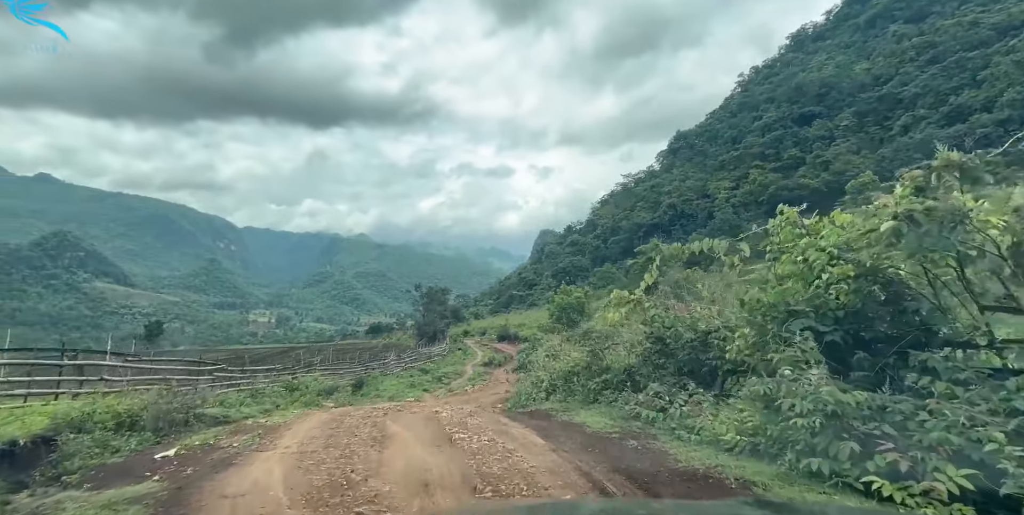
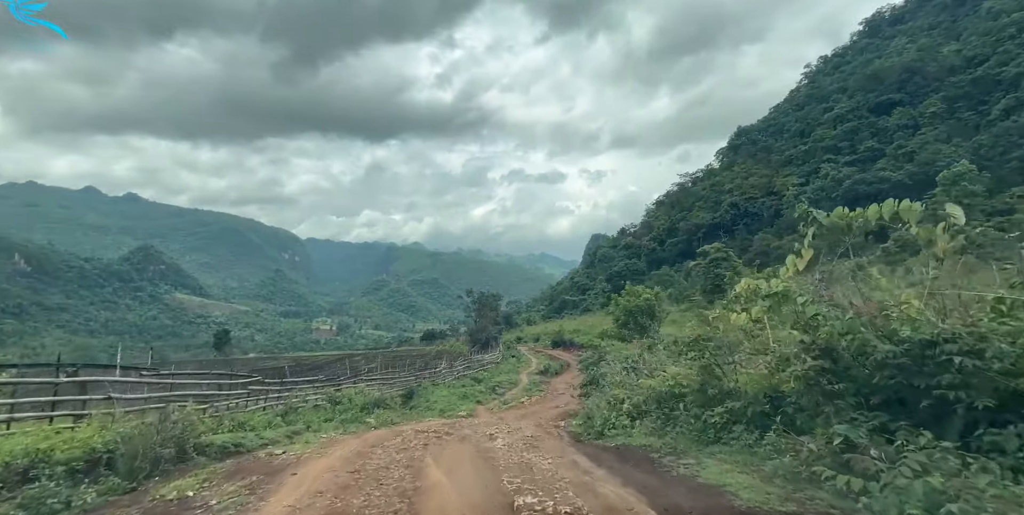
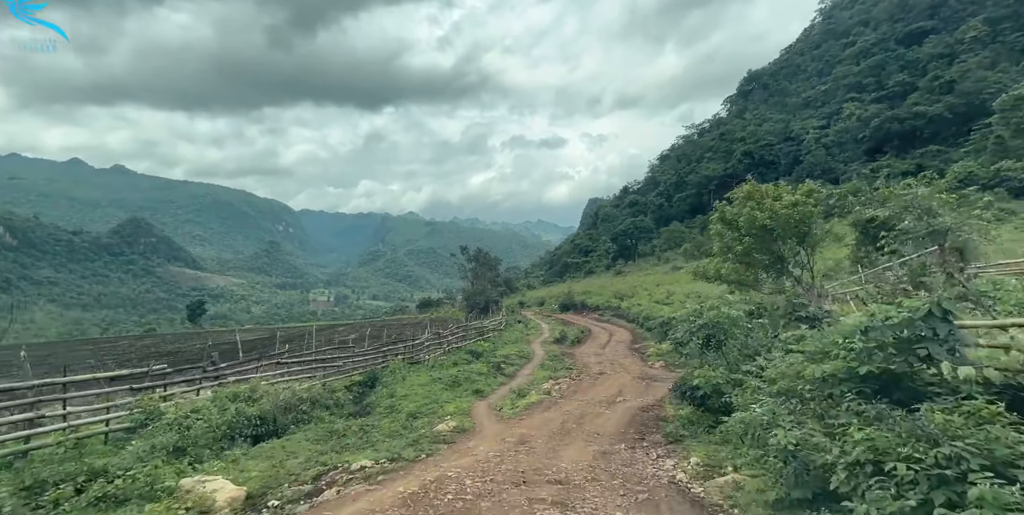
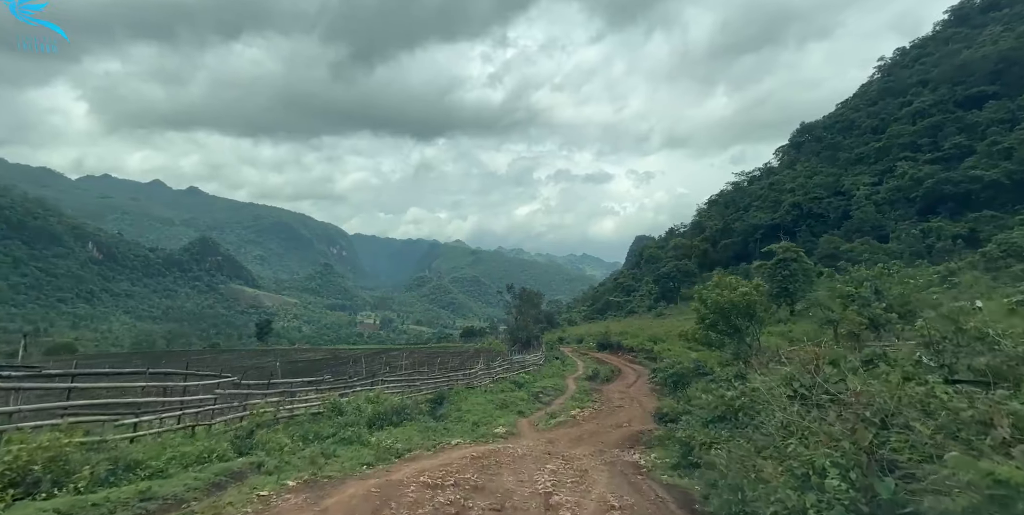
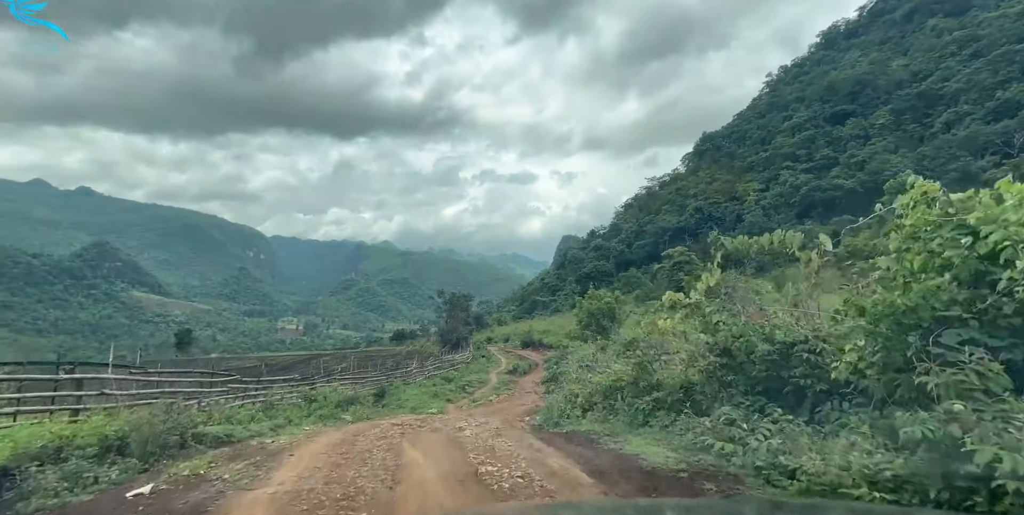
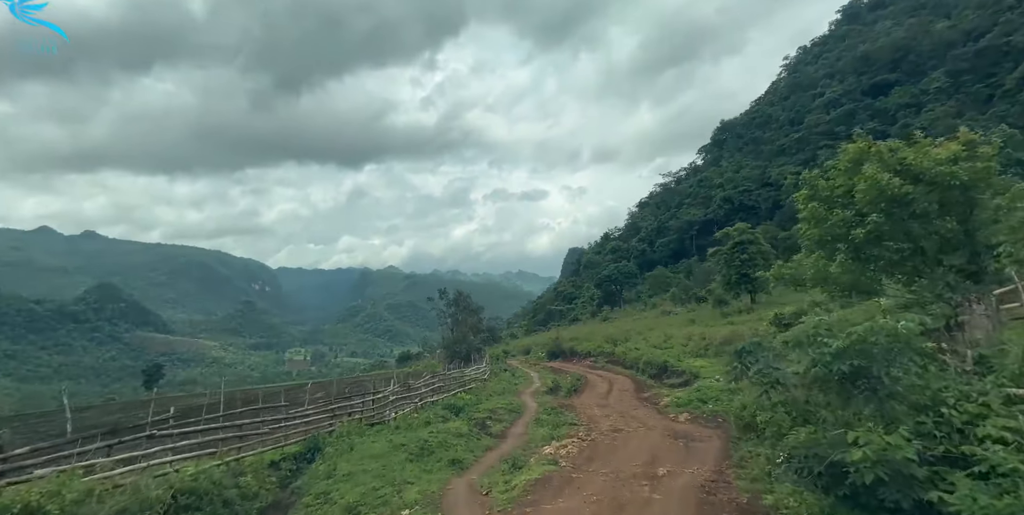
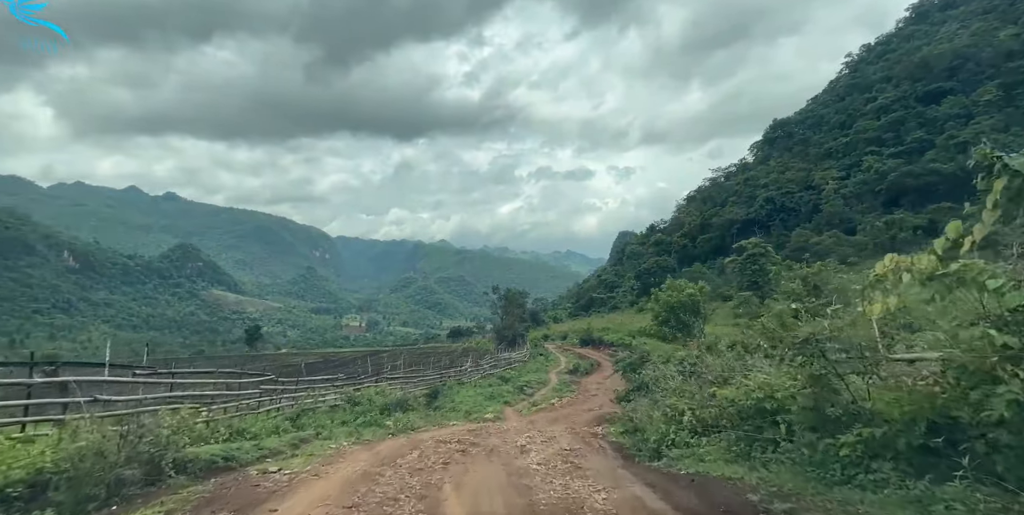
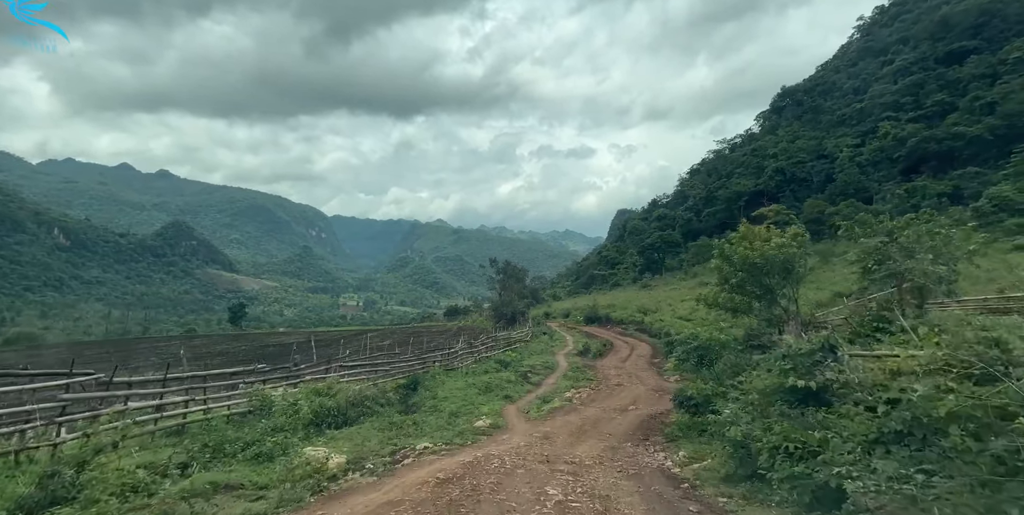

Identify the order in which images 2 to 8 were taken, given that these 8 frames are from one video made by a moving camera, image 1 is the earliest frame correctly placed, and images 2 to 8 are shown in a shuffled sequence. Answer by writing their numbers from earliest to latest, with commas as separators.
5, 2, 7, 4, 8, 3, 6
